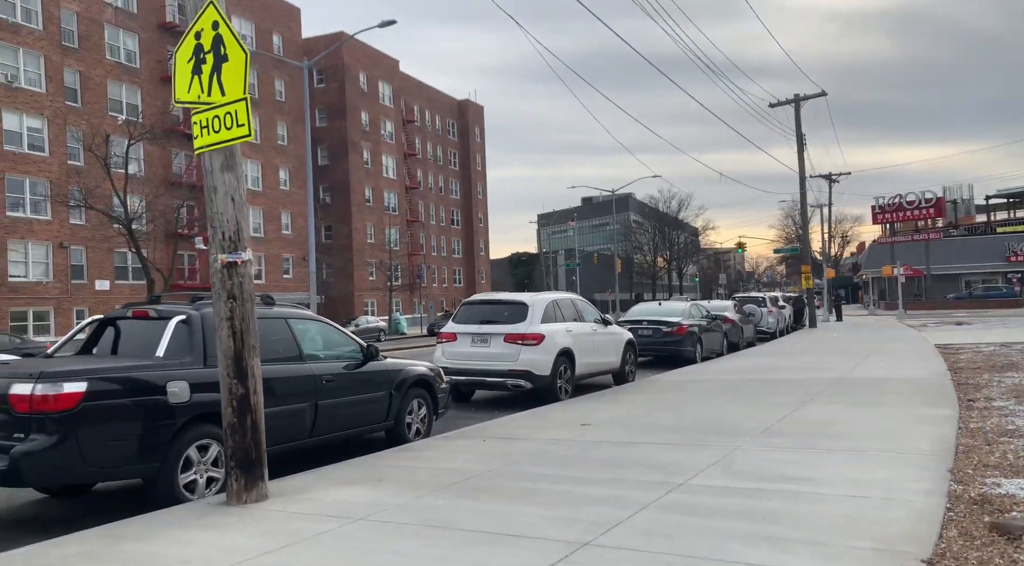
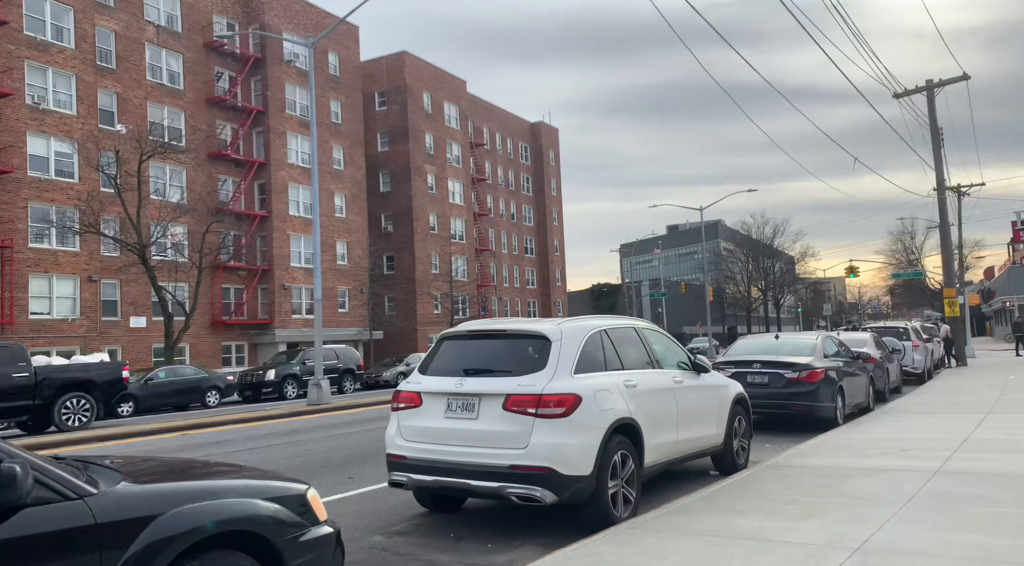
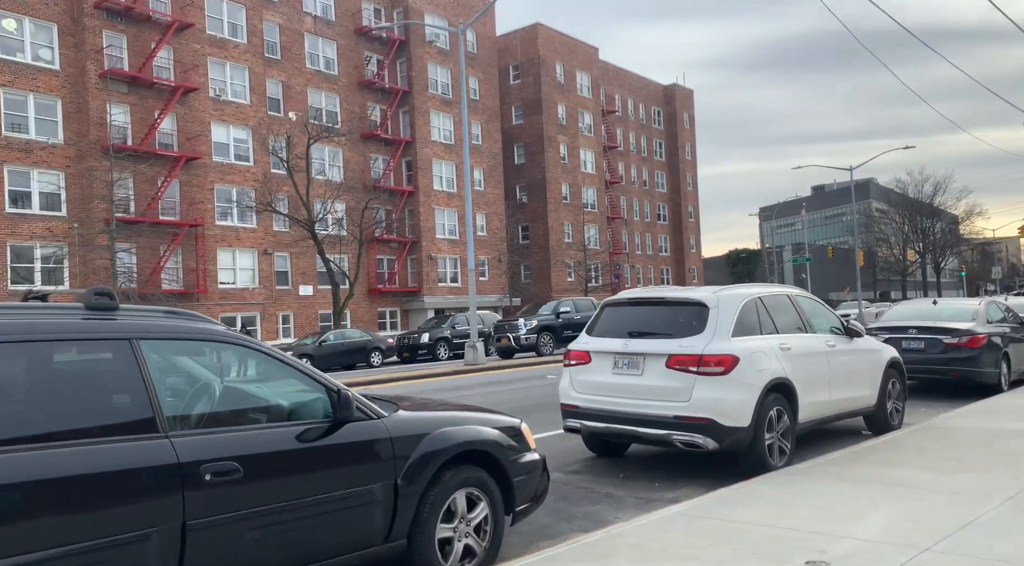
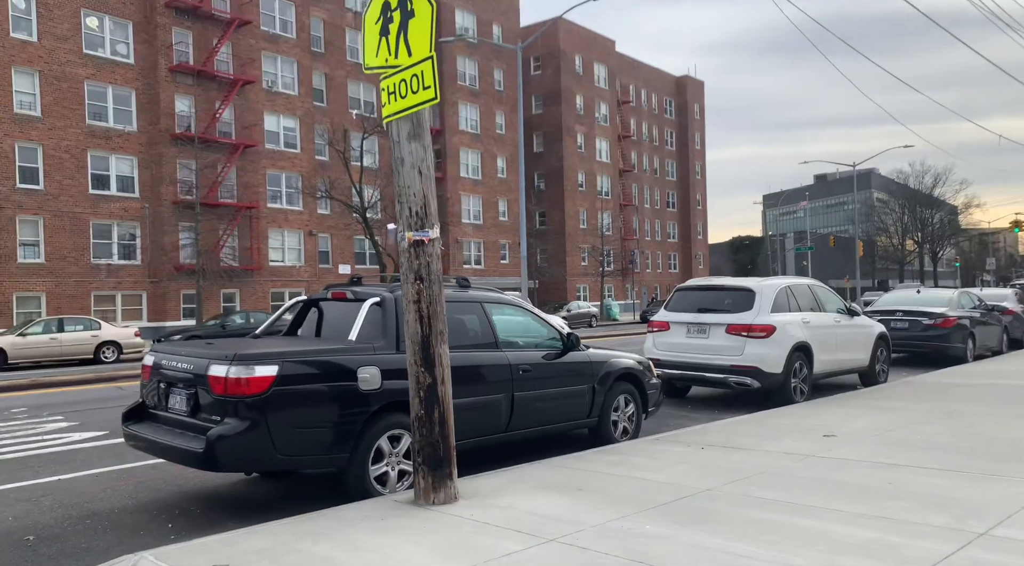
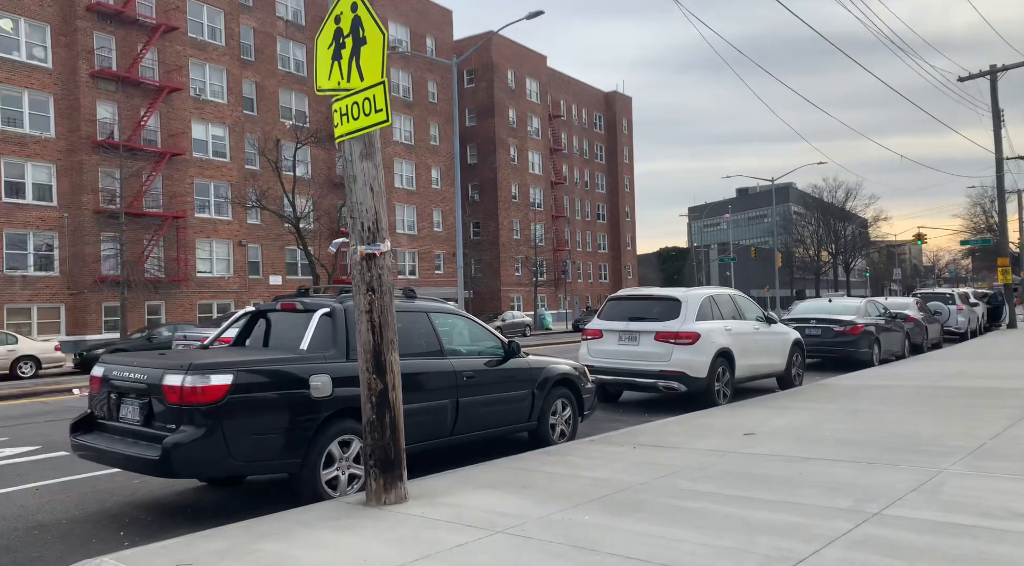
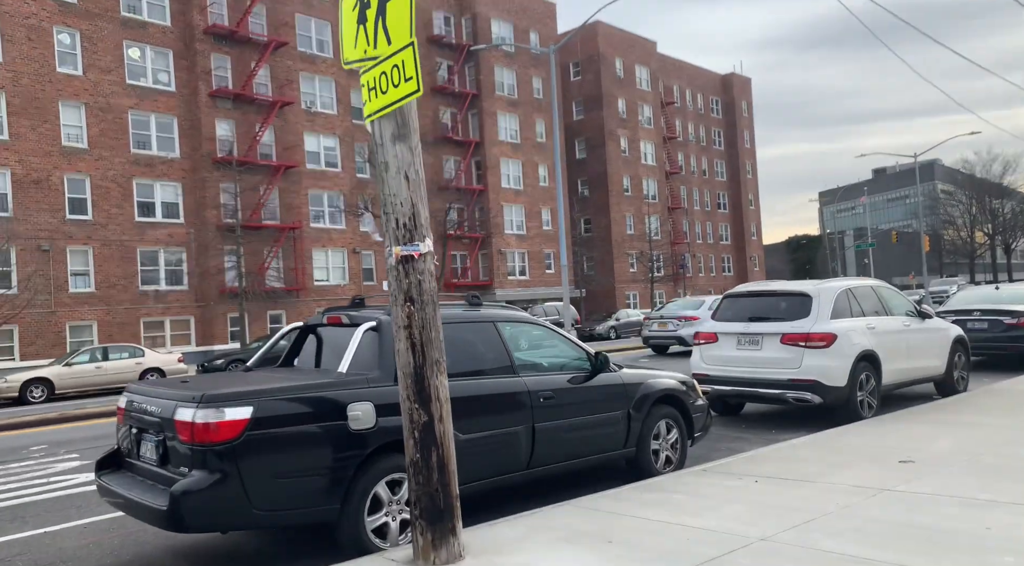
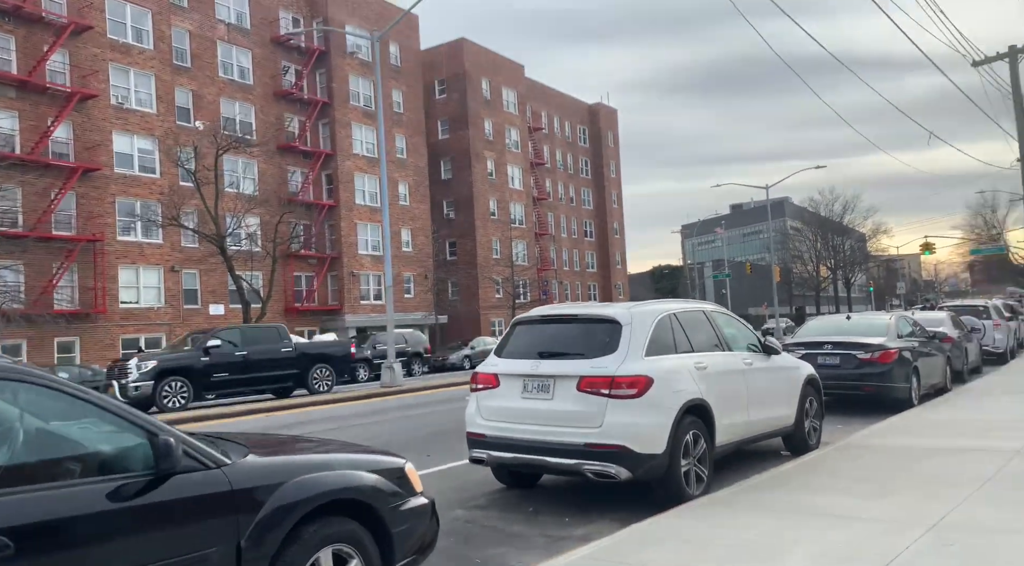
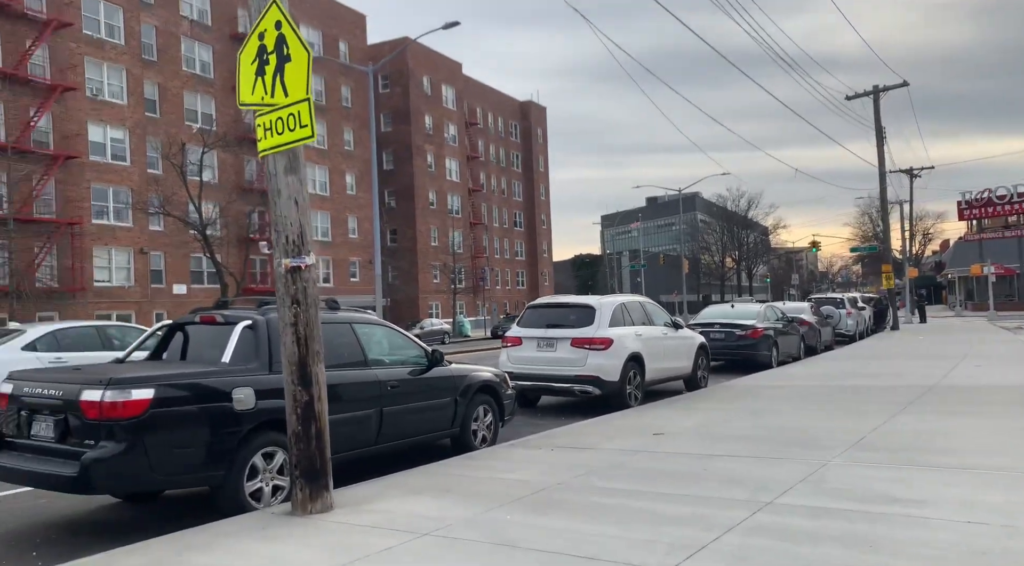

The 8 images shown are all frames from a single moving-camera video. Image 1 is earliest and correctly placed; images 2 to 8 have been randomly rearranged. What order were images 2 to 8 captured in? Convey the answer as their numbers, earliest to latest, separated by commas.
8, 5, 4, 6, 3, 7, 2
